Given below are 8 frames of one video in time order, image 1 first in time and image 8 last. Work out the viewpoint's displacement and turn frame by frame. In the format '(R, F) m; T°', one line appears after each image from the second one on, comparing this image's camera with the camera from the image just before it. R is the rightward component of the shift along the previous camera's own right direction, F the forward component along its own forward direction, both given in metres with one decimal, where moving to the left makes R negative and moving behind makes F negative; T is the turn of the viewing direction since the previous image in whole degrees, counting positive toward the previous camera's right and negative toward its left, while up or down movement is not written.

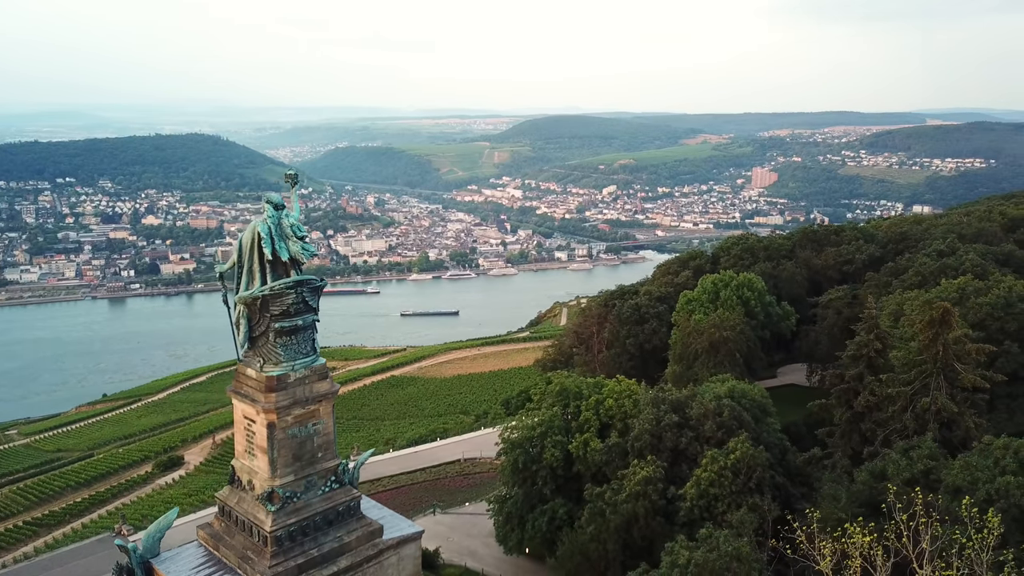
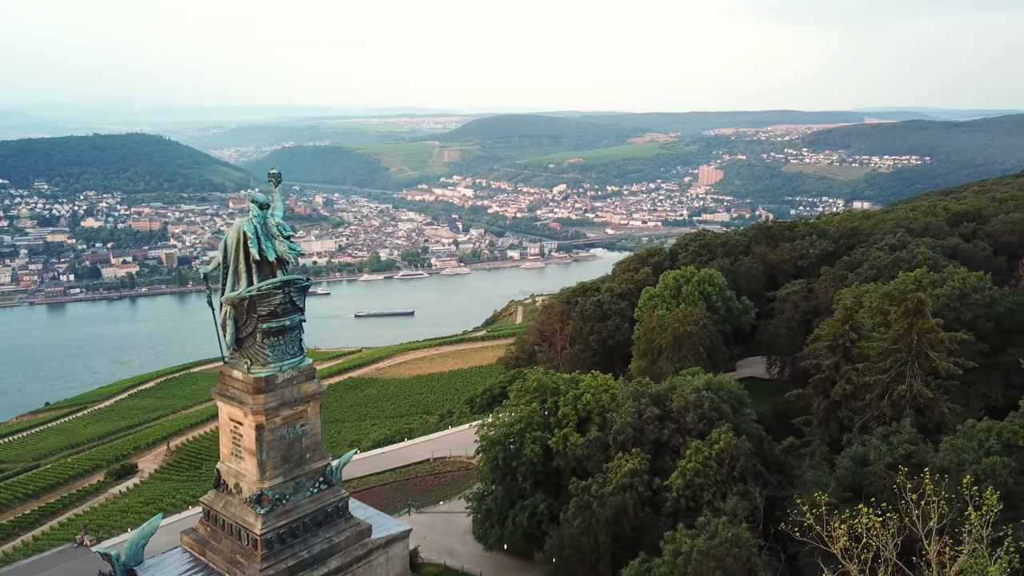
(-0.5, -0.1) m; +3°
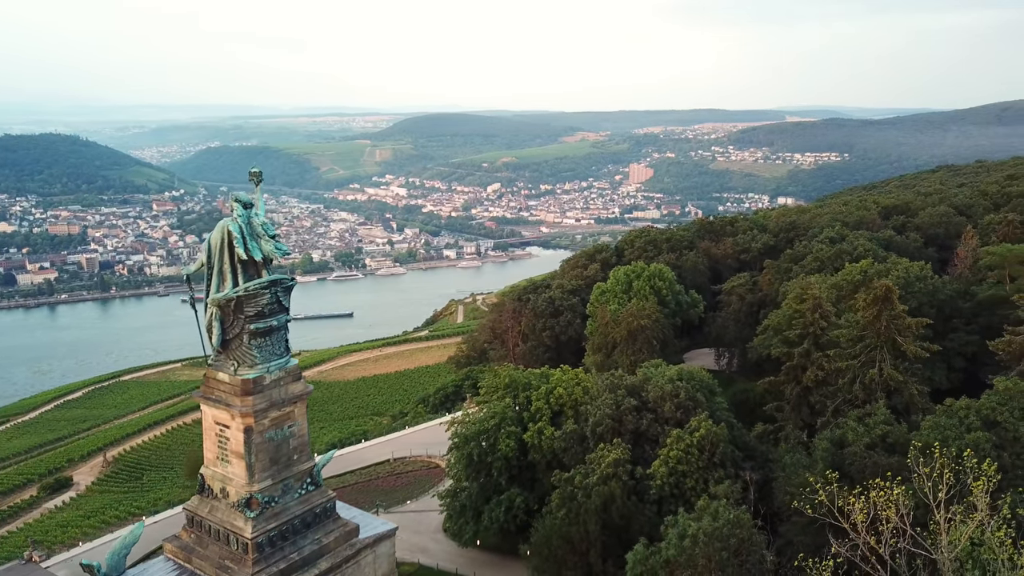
(-0.7, -0.1) m; +5°
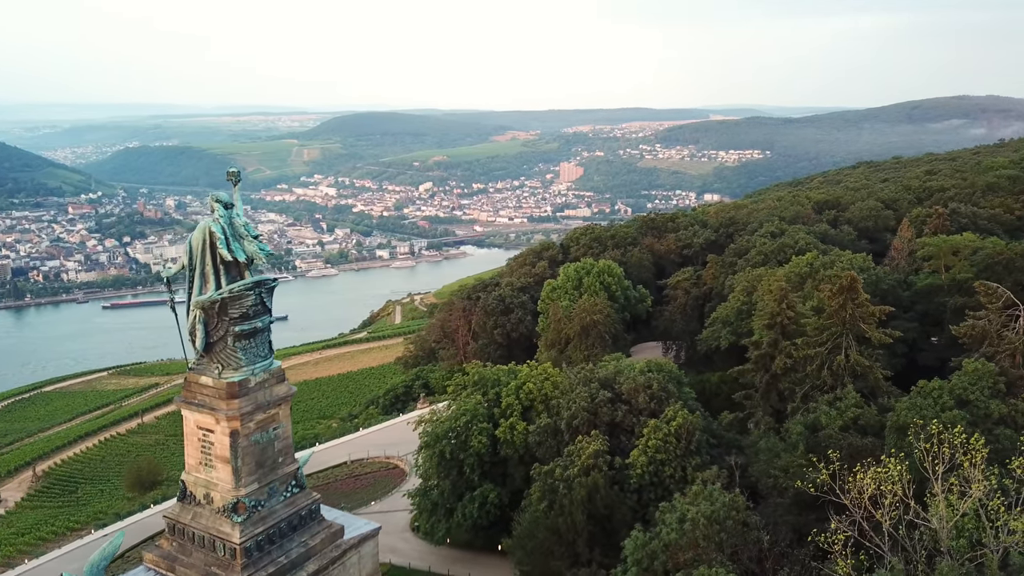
(-0.7, -0.1) m; +5°
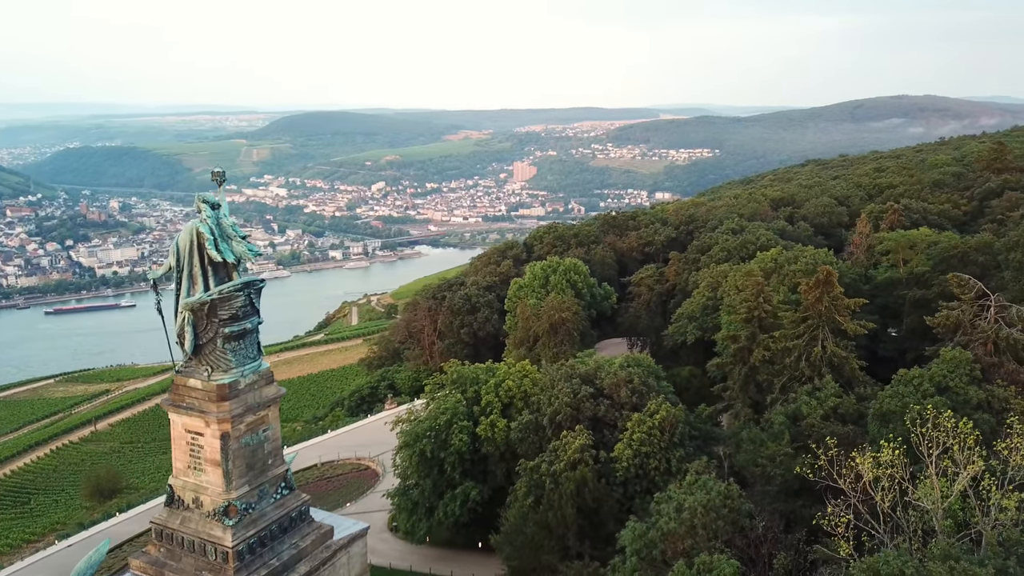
(-0.5, -0.1) m; +3°
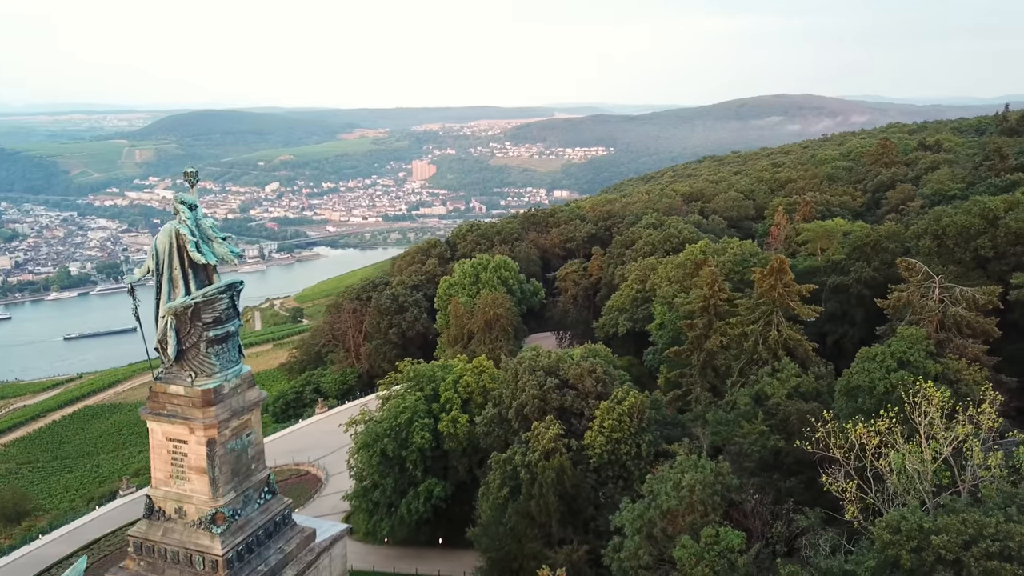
(-1.1, -0.2) m; +7°
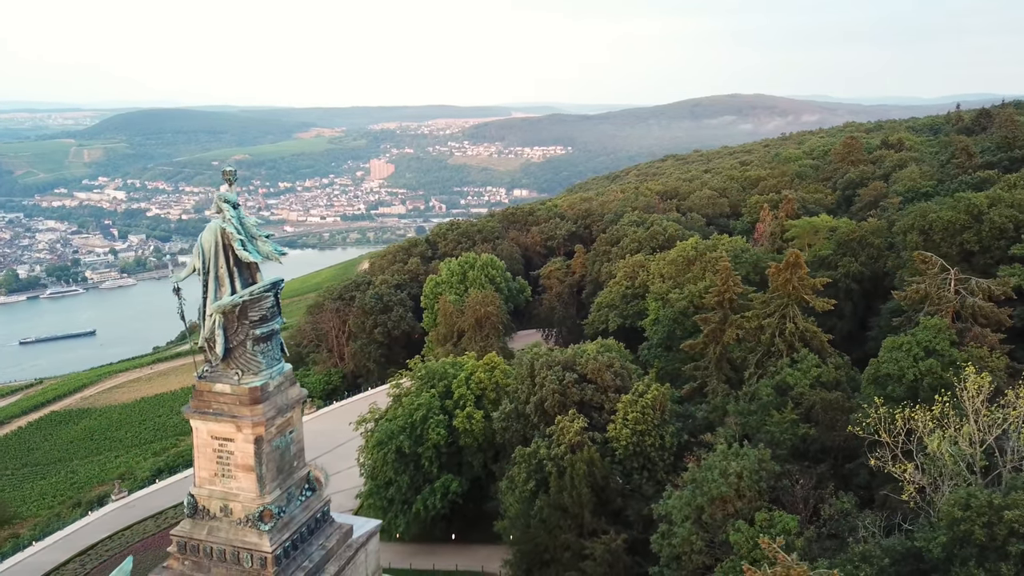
(-1.1, -0.2) m; +3°
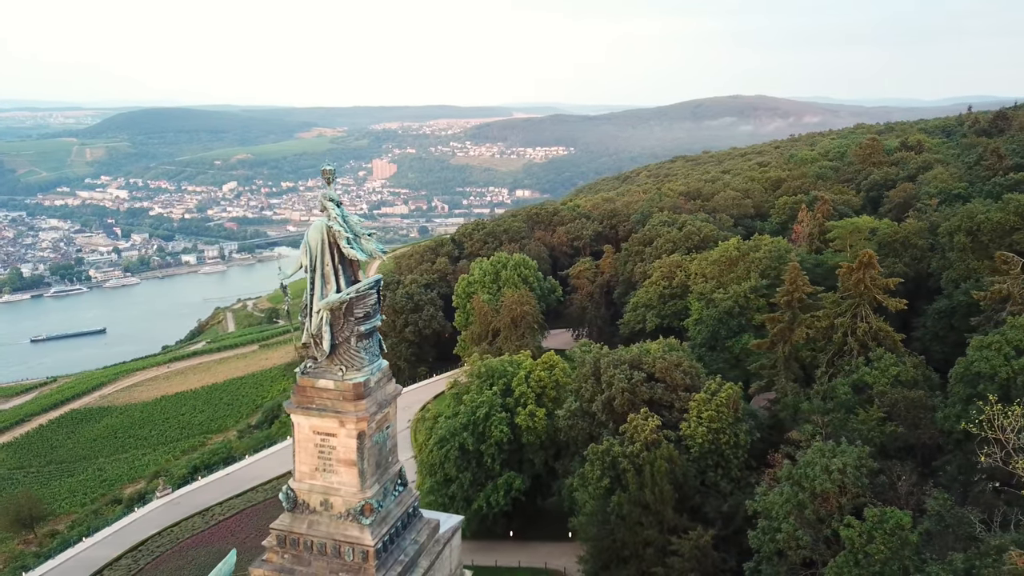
(-1.3, -0.1) m; 0°
